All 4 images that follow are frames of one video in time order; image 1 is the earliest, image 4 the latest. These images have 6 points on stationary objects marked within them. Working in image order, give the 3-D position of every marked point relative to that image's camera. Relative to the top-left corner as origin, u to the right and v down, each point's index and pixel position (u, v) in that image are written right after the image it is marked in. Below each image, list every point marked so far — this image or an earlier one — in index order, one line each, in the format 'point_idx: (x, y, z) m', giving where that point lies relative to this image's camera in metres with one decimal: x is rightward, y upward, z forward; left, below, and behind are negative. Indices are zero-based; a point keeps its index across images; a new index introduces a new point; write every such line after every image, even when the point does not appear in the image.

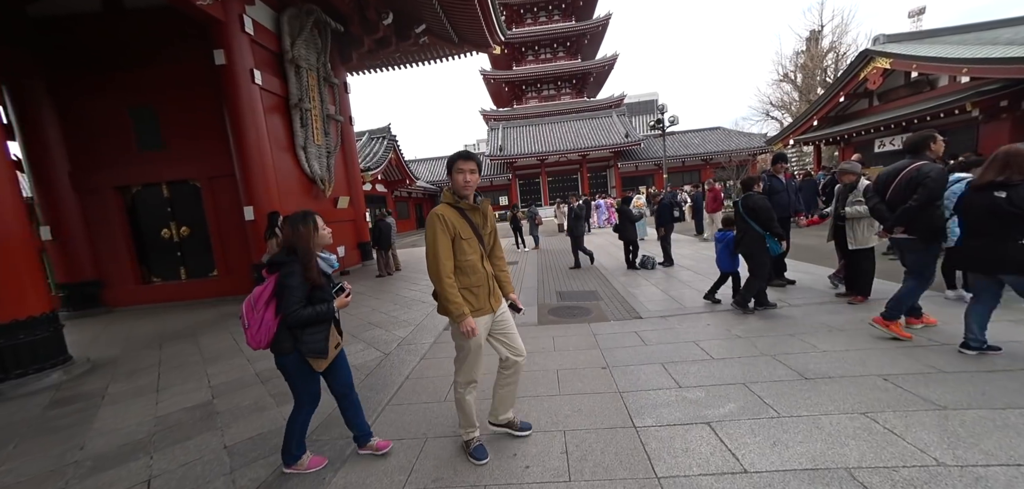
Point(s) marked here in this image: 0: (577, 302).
0: (+0.9, -0.8, +4.8) m
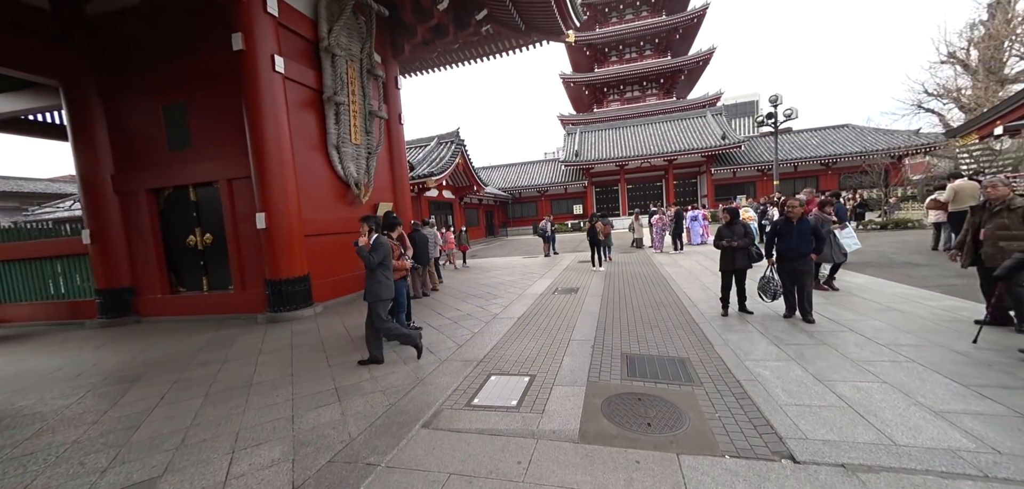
0: (+1.2, -1.1, +2.9) m
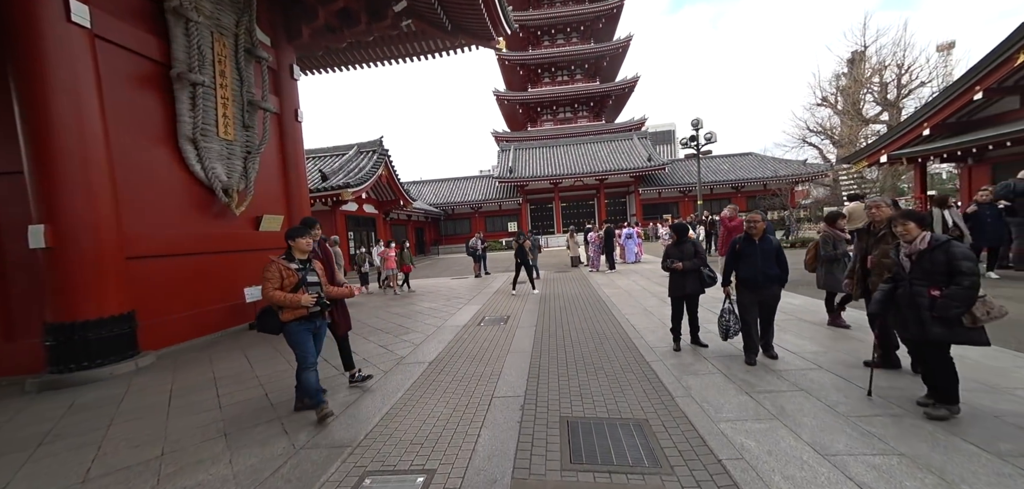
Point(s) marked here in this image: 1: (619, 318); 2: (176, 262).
0: (+0.5, -1.3, +2.0) m
1: (+1.6, -1.1, +5.4) m
2: (-4.8, -0.2, +5.1) m
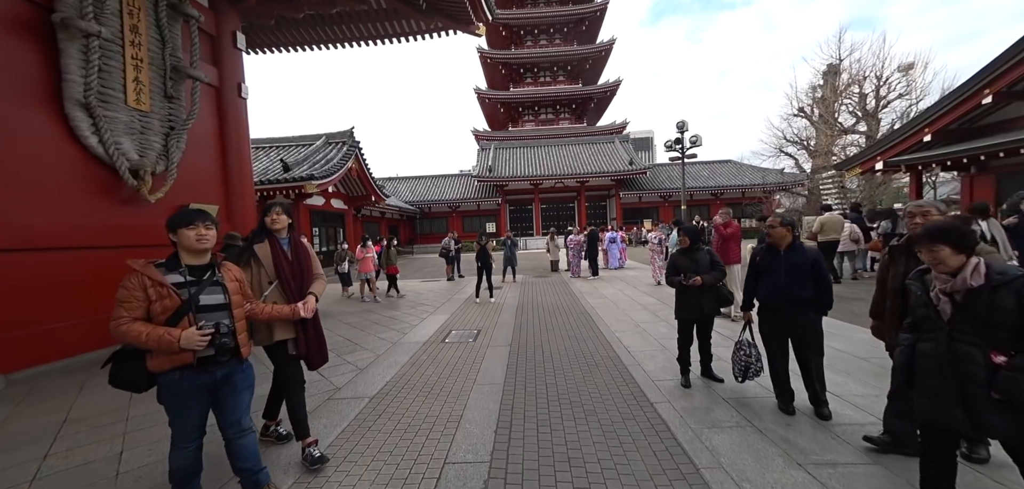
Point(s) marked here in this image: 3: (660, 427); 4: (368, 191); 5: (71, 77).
0: (+0.4, -1.3, +1.1) m
1: (+1.3, -1.2, +4.6) m
2: (-5.1, -0.2, +4.0) m
3: (+1.0, -1.3, +2.6) m
4: (-6.6, +2.4, +16.2) m
5: (-5.0, +1.9, +4.2) m
